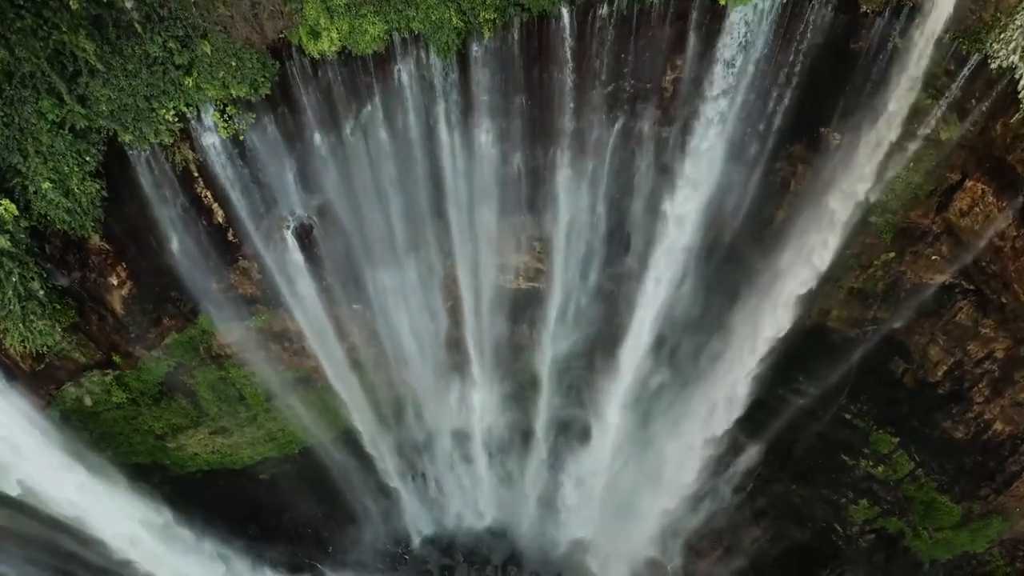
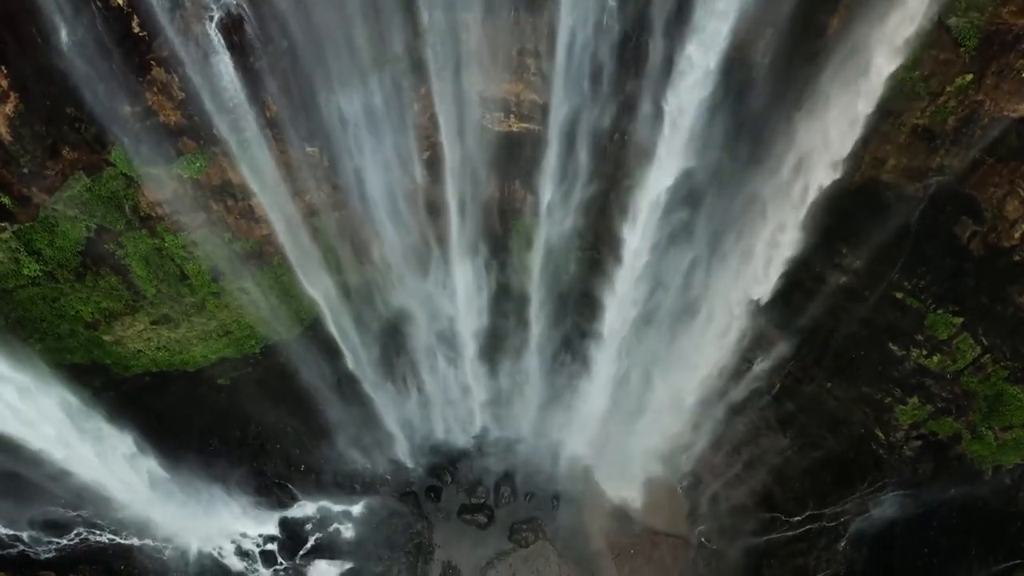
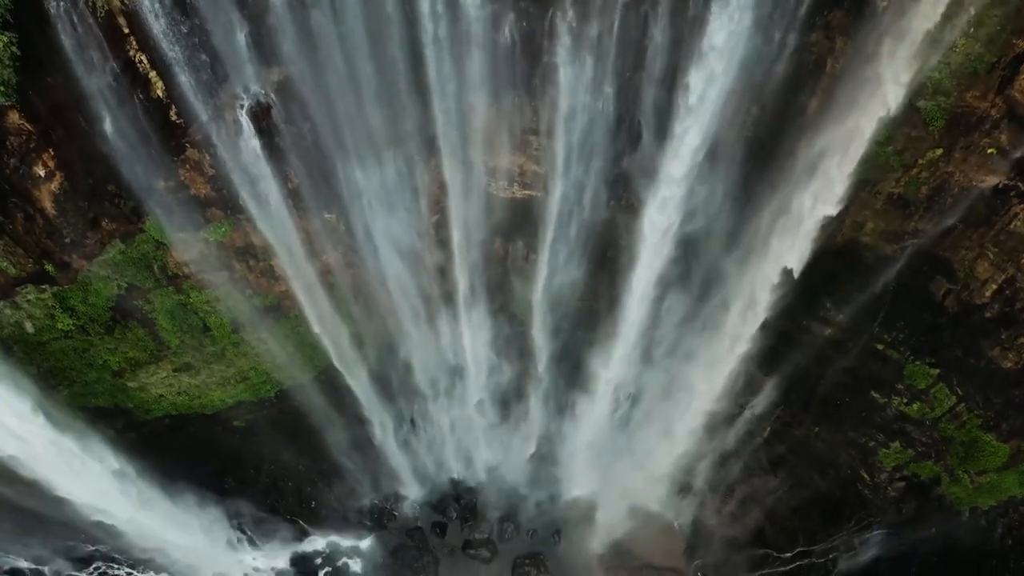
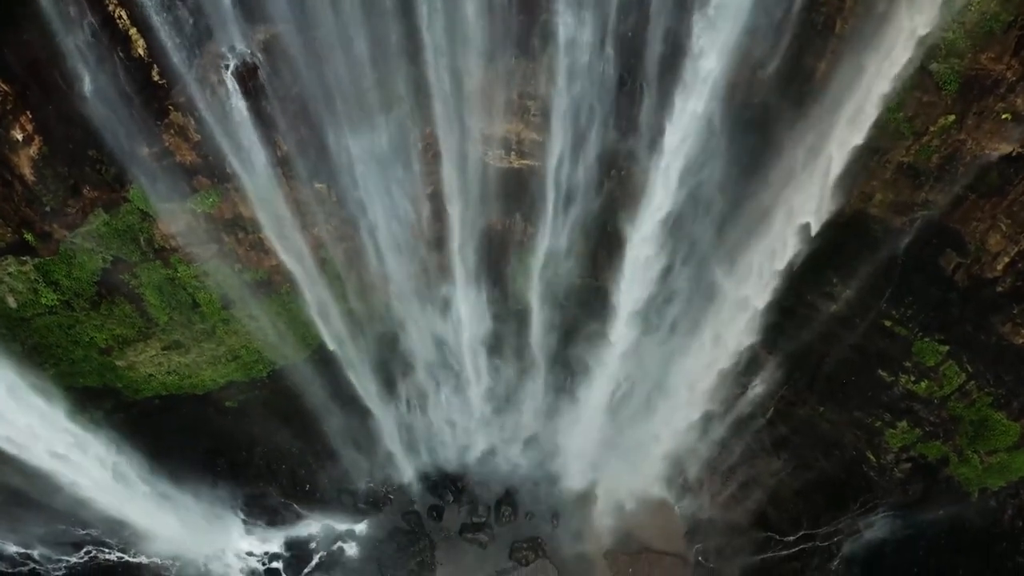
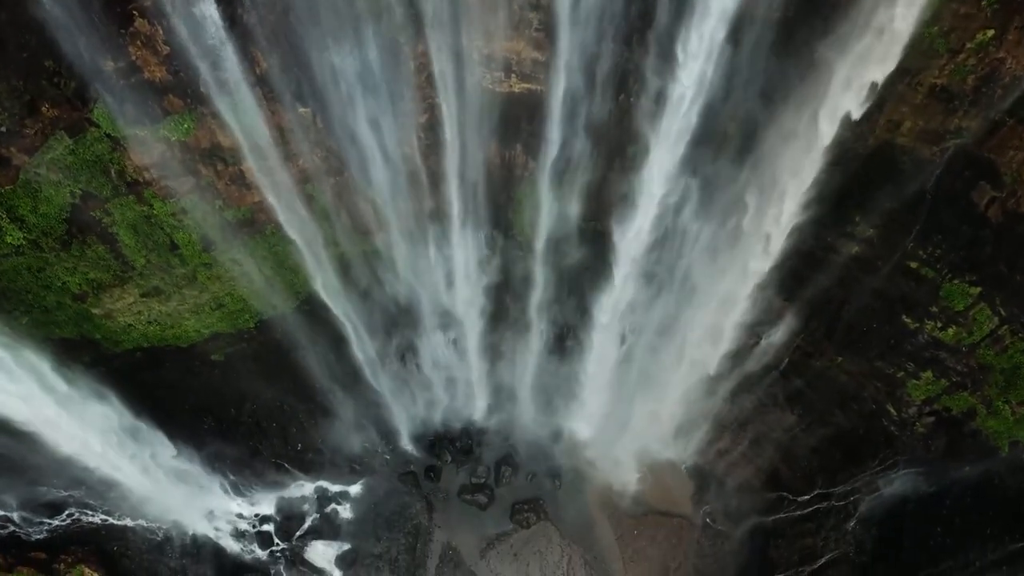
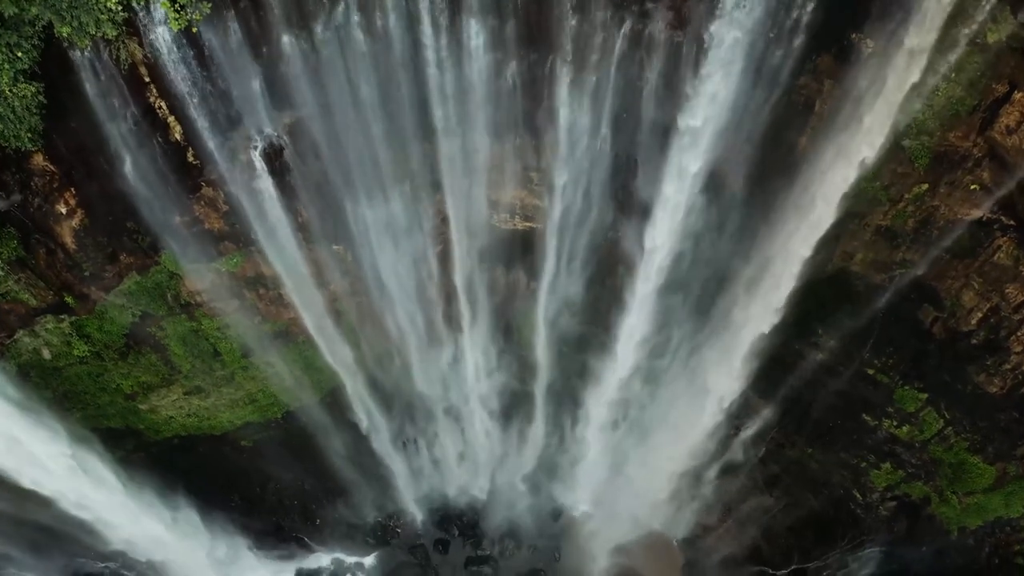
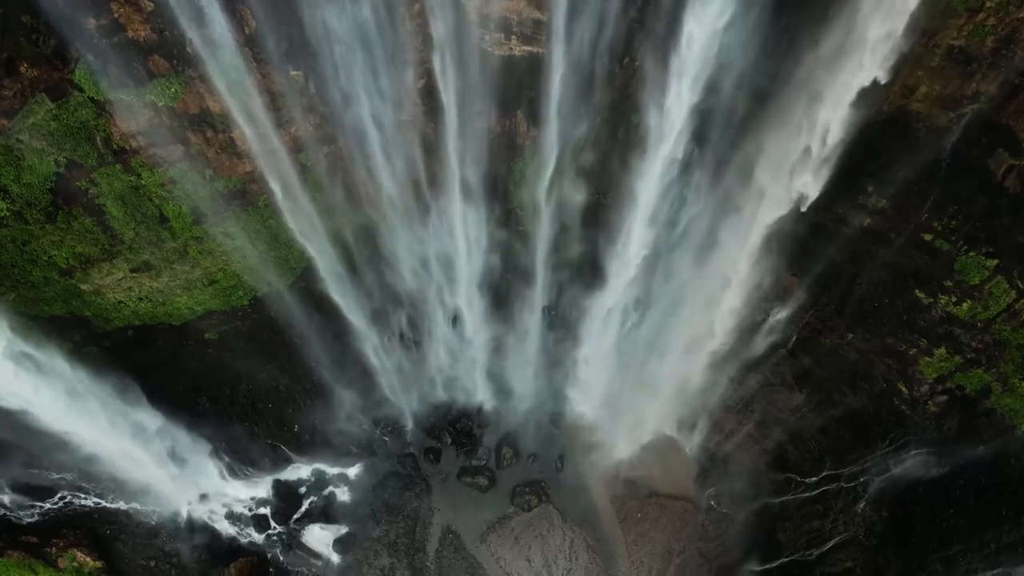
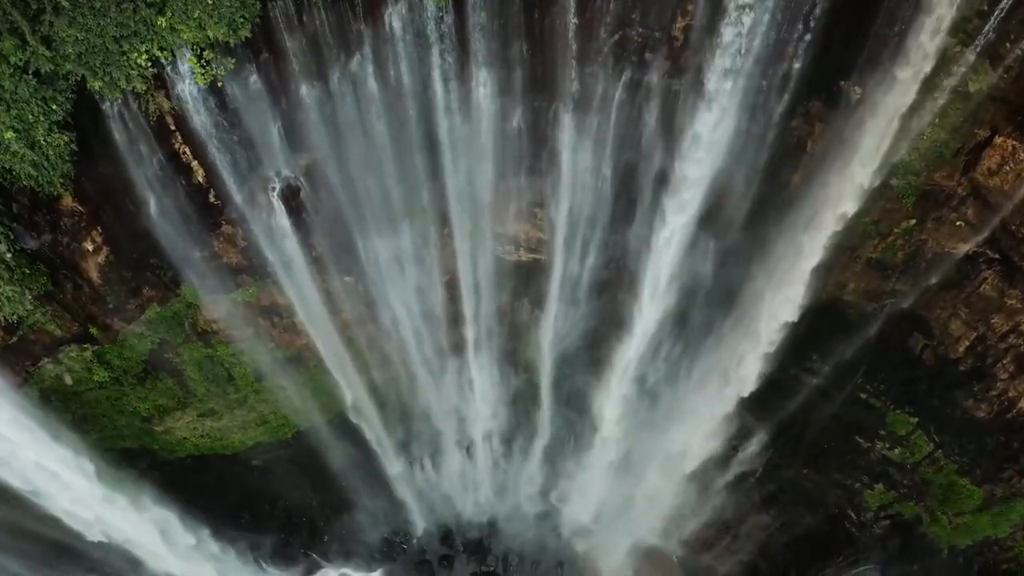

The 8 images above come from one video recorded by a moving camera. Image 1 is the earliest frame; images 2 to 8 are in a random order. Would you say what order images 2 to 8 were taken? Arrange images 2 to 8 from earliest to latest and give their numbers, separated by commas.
8, 6, 3, 4, 2, 5, 7
